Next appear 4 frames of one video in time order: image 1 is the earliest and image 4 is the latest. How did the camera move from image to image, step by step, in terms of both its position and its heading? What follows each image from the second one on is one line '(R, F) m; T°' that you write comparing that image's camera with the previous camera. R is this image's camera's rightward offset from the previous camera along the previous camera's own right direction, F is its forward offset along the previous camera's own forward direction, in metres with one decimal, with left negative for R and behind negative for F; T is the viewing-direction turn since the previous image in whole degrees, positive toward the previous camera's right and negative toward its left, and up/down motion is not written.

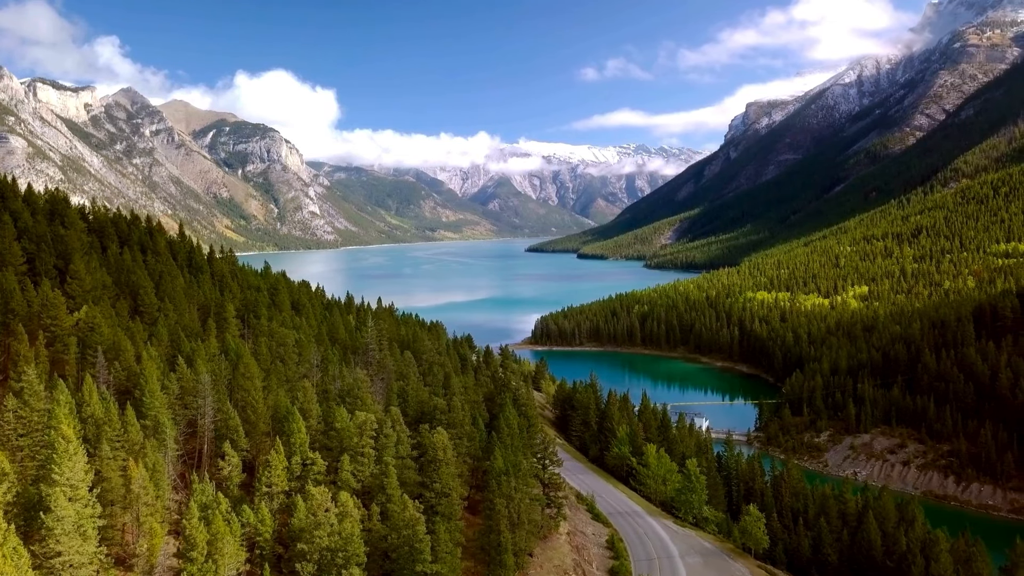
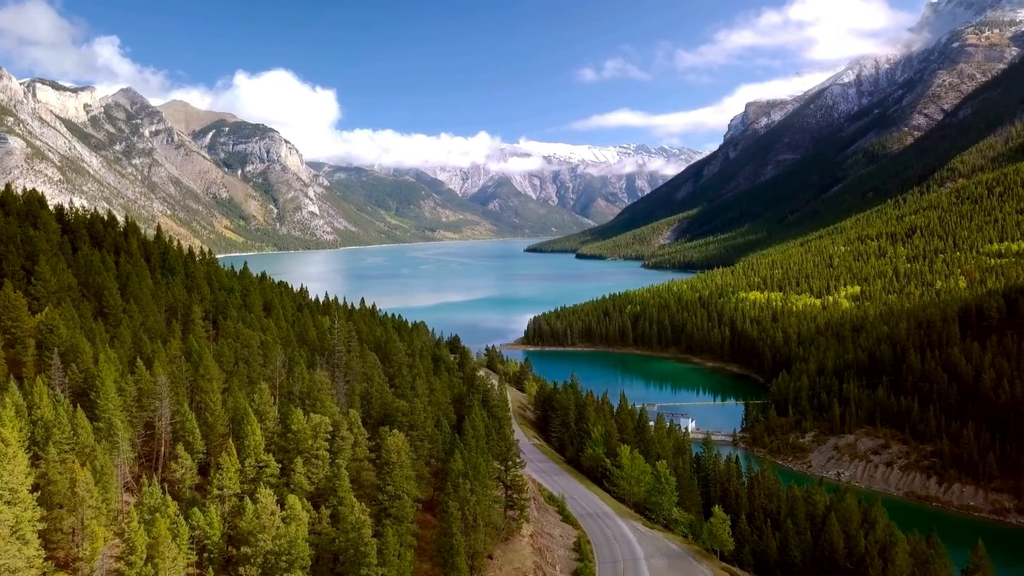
(+2.6, +0.1) m; 0°
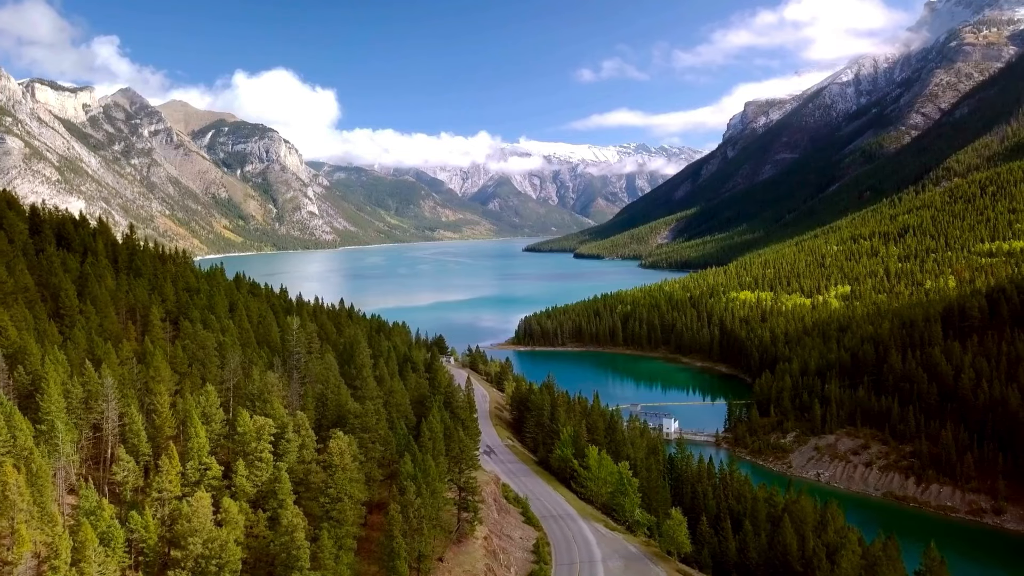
(+3.2, +0.2) m; 0°
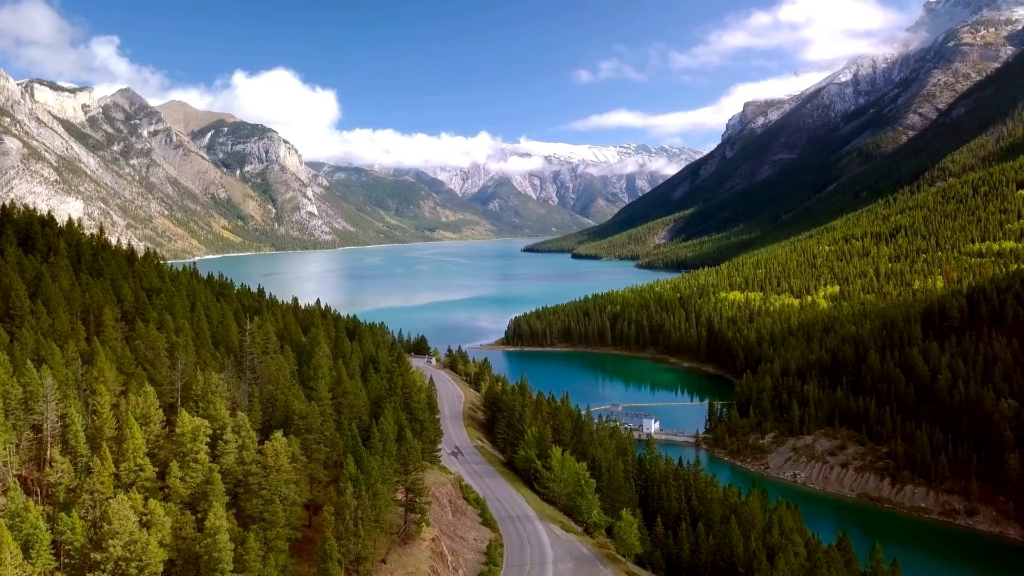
(+3.6, +0.2) m; 0°
